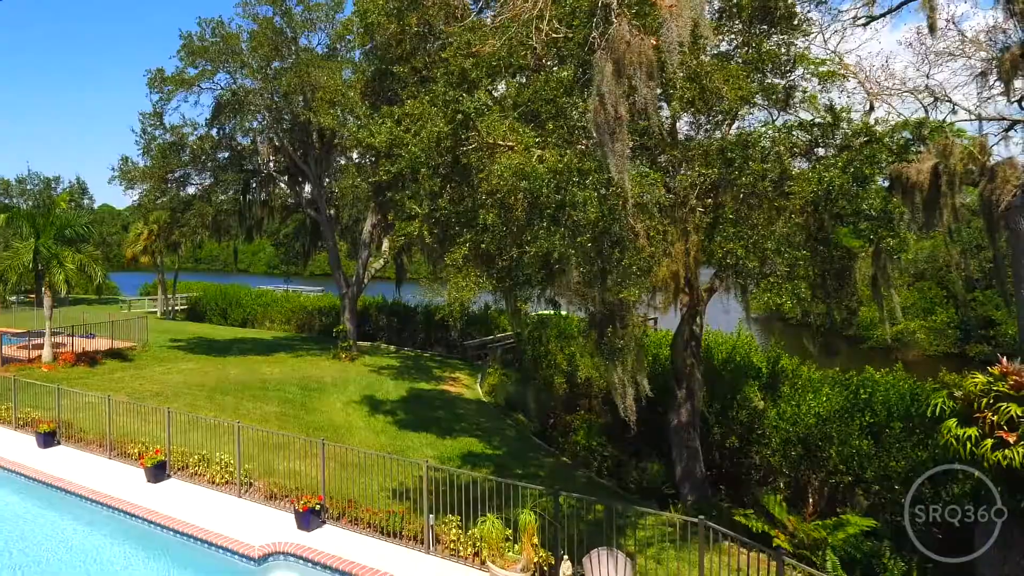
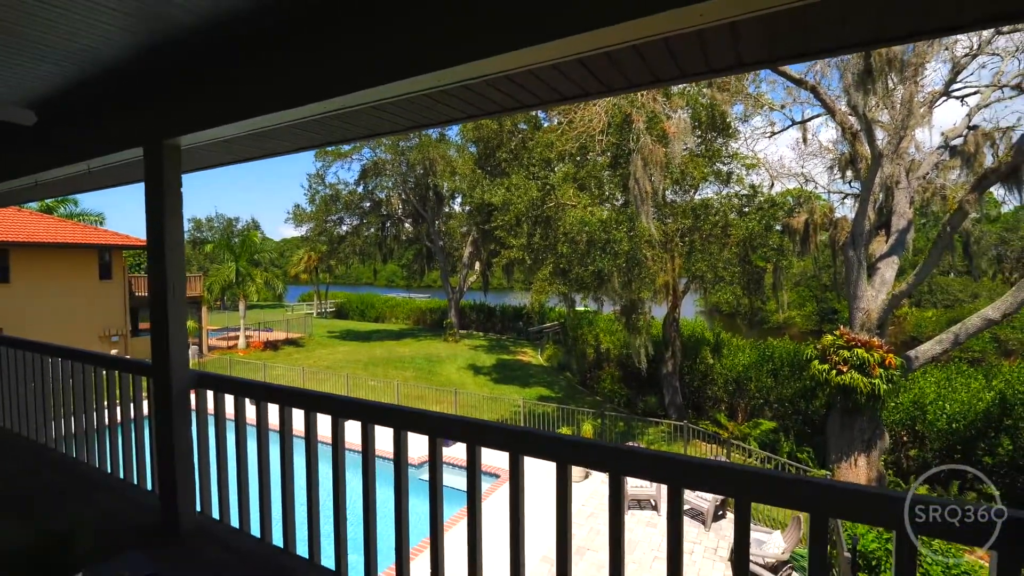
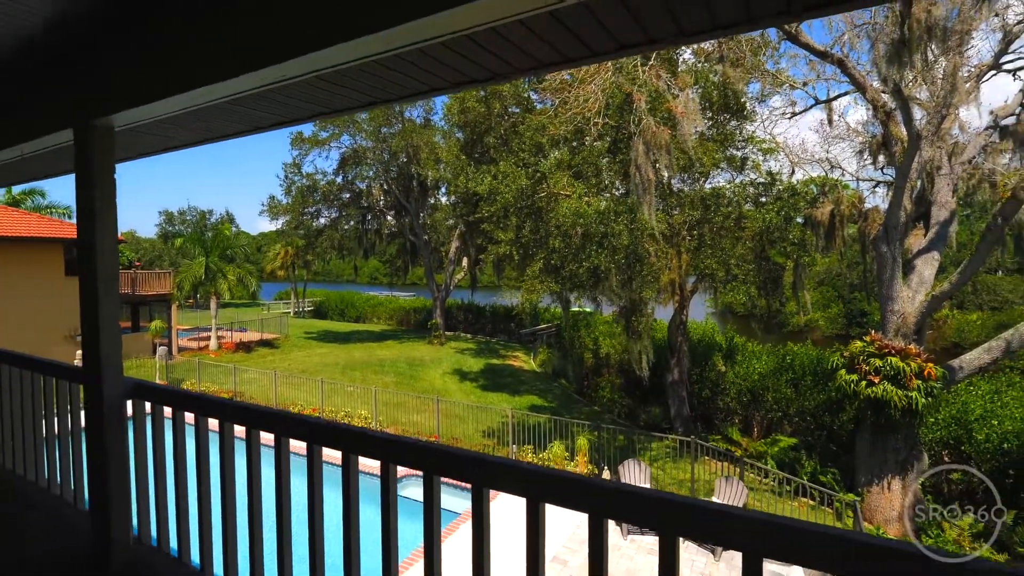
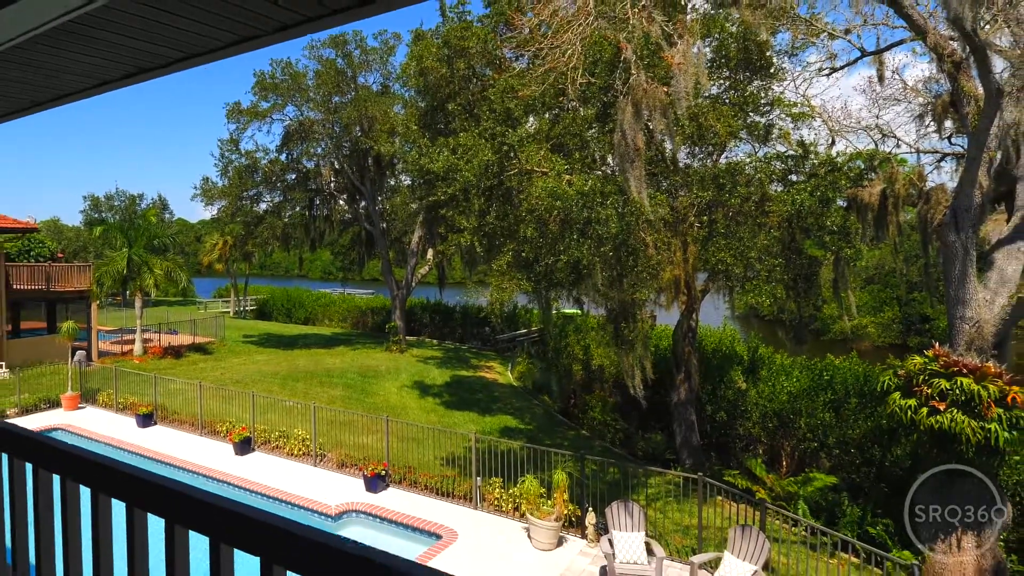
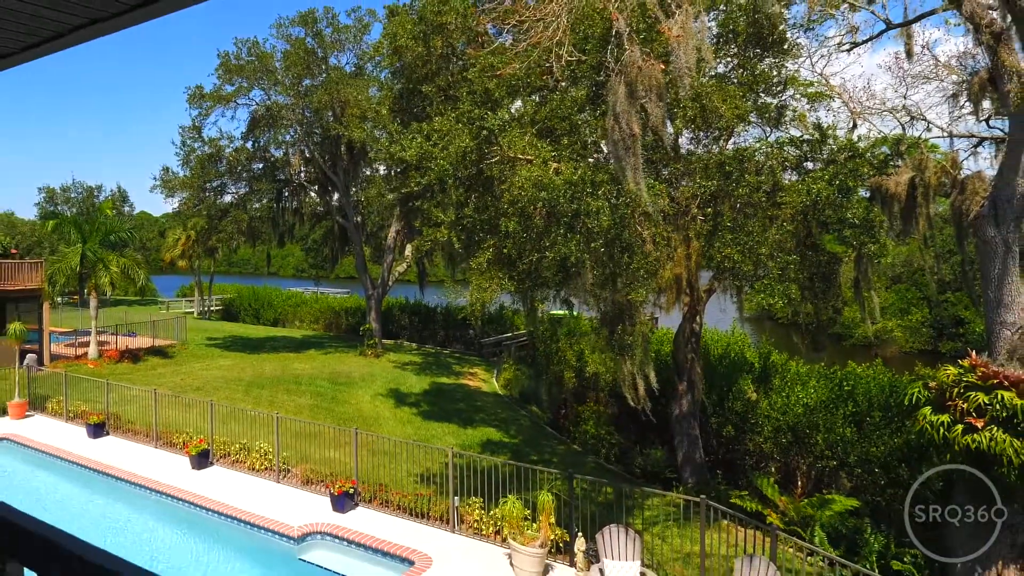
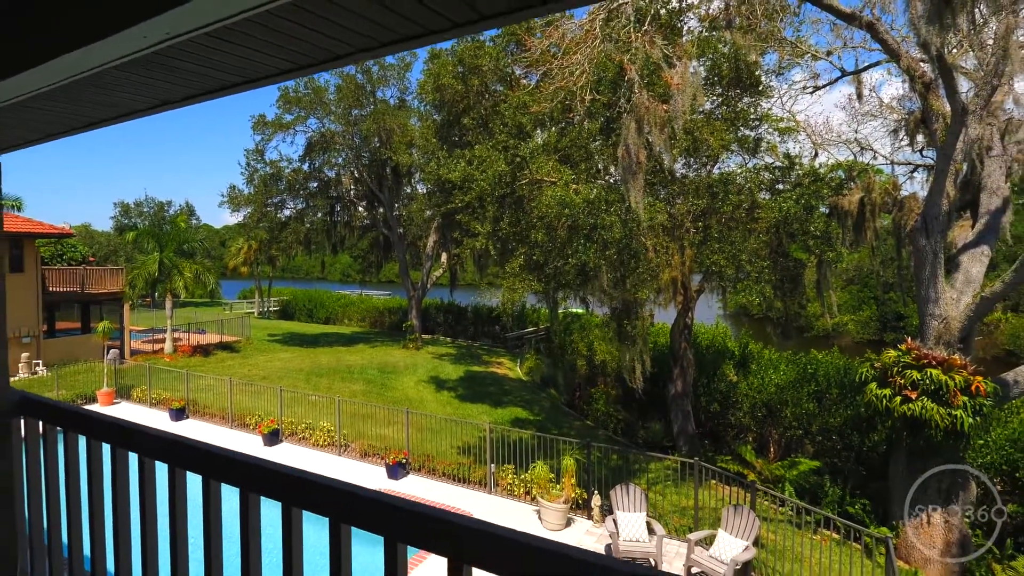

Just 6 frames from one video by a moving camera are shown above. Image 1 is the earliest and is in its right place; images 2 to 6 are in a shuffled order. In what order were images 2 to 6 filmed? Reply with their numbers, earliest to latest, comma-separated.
5, 4, 6, 3, 2
